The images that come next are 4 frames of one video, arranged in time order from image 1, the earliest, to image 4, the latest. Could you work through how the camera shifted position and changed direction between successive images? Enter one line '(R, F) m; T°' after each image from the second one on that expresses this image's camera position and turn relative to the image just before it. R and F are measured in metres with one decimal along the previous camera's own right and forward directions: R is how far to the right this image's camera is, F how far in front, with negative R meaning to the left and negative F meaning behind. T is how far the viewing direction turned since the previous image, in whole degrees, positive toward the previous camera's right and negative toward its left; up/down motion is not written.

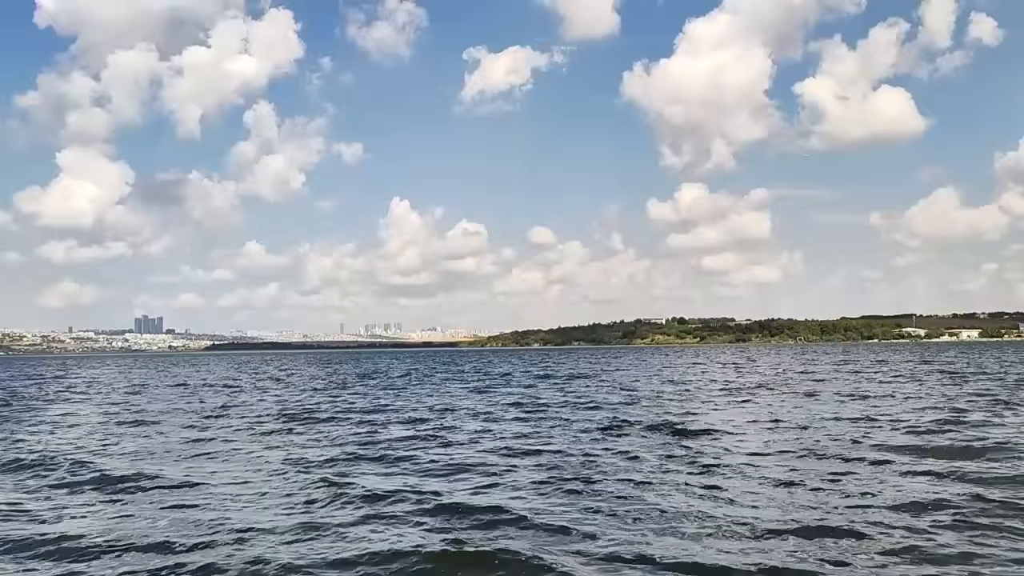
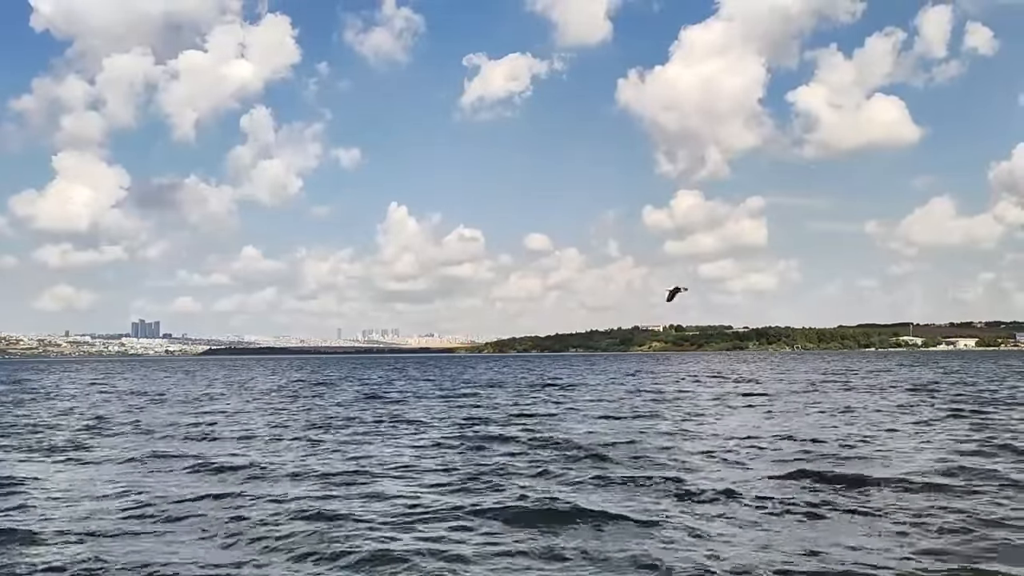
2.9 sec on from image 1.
(-1.7, -2.0) m; 0°
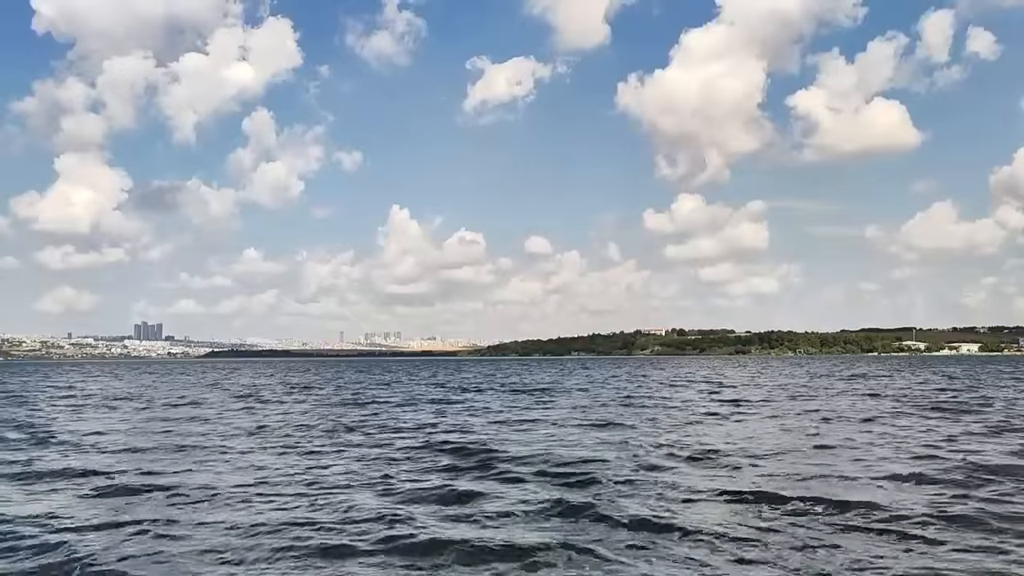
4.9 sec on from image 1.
(-2.2, -1.9) m; 0°
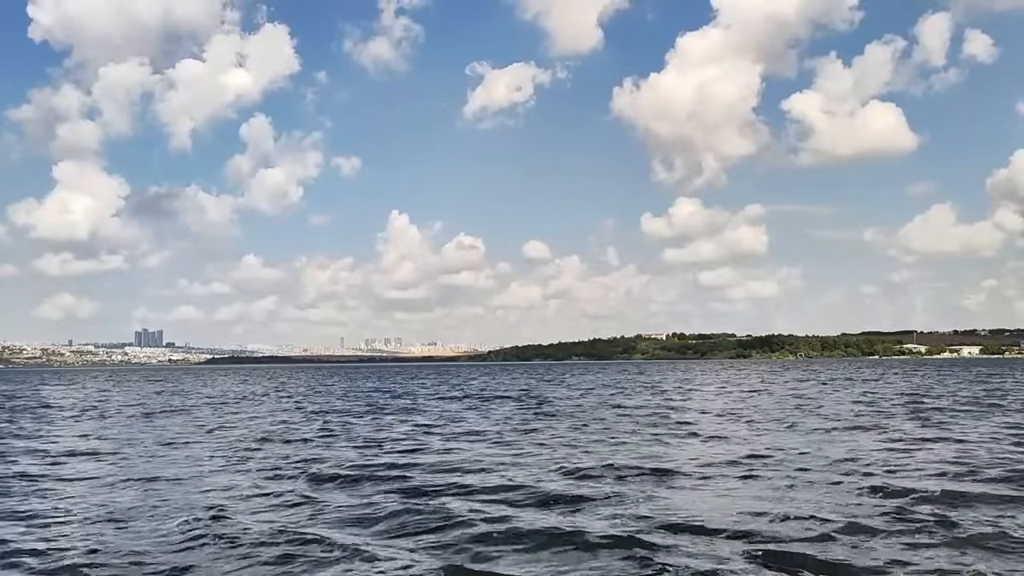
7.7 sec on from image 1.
(-0.6, -0.5) m; 0°
